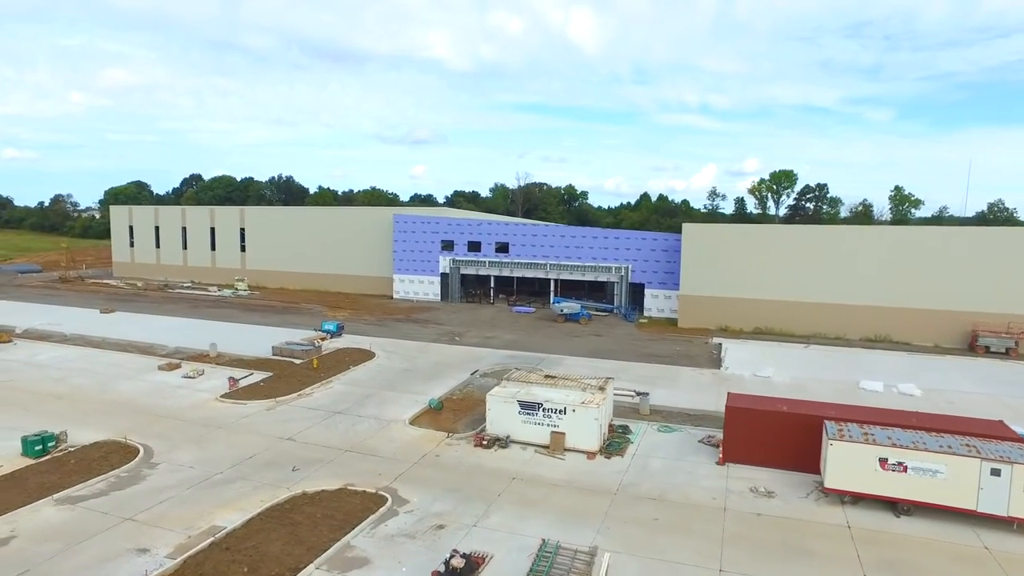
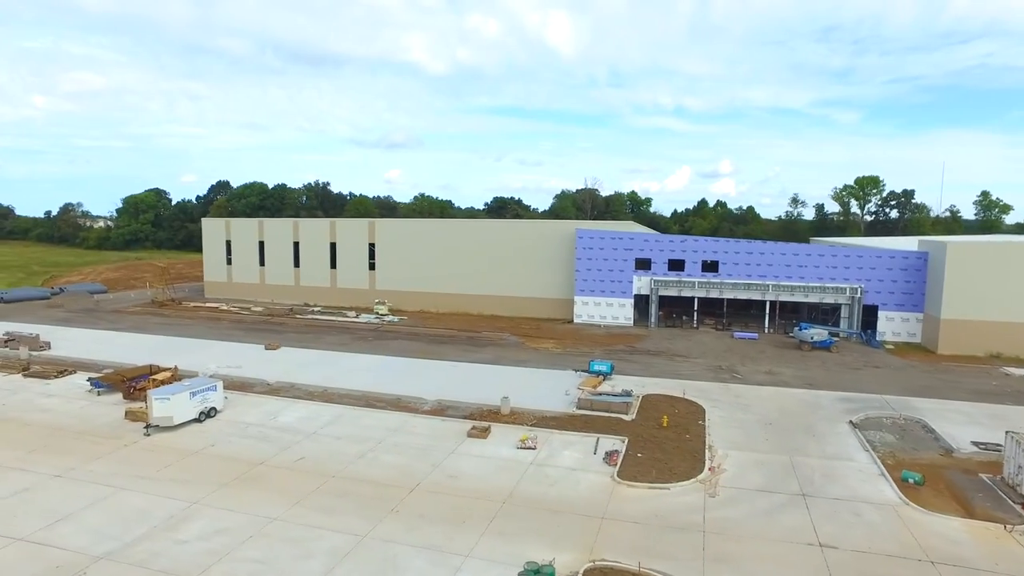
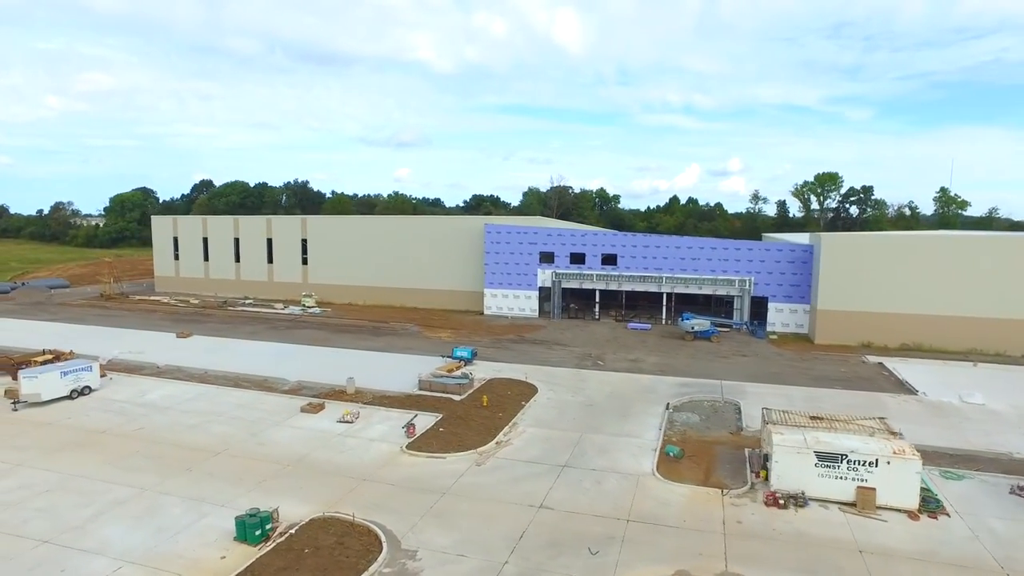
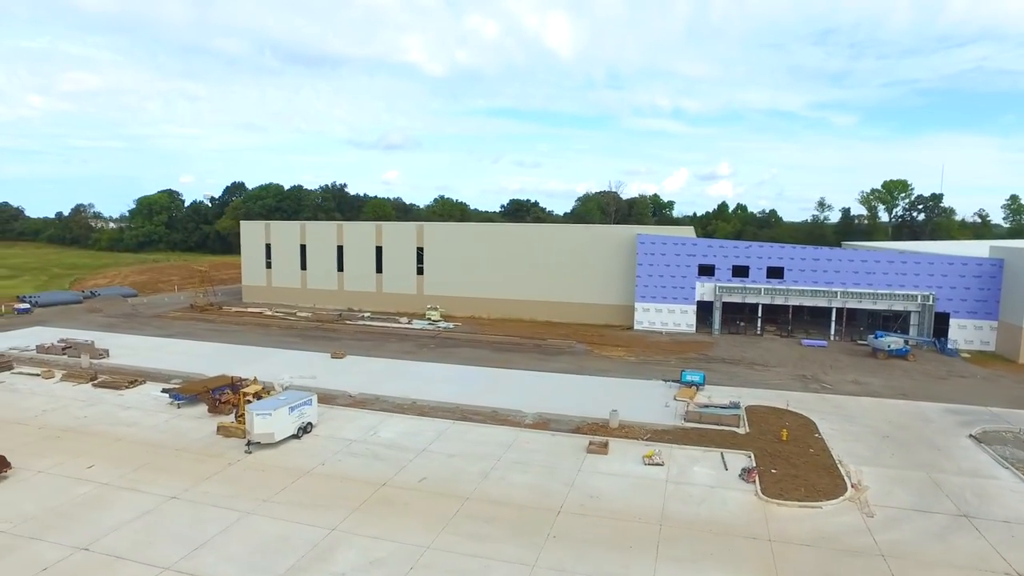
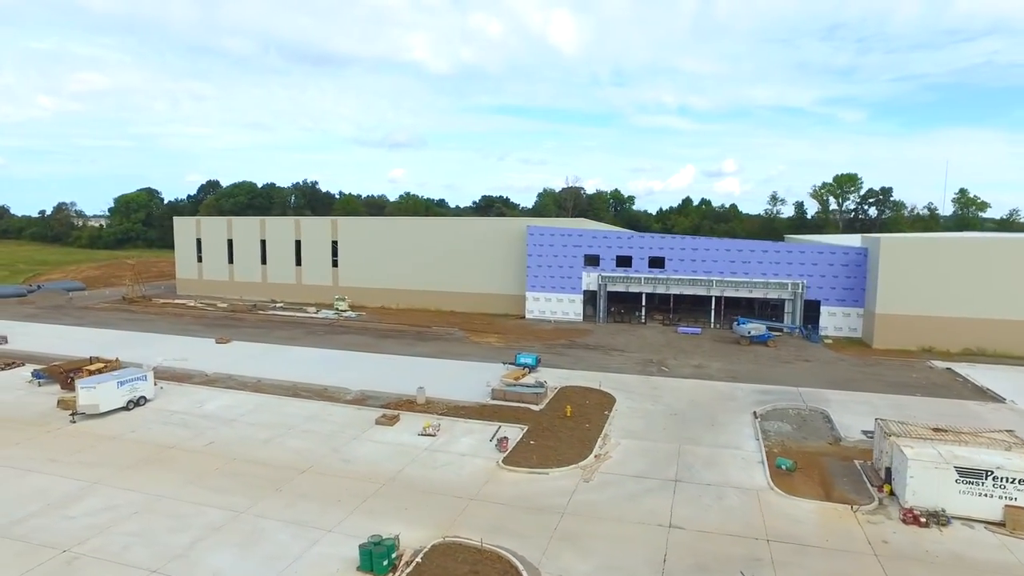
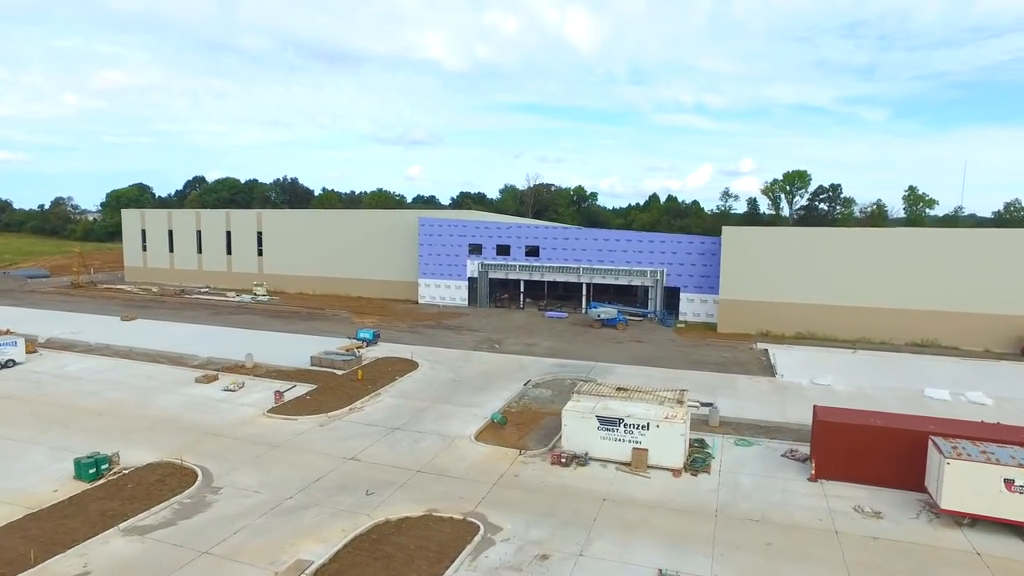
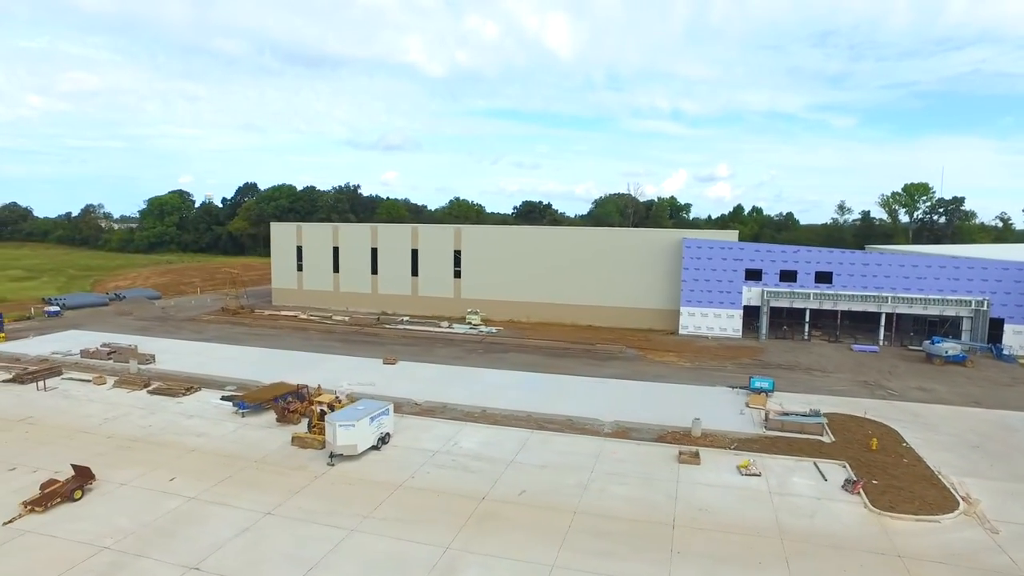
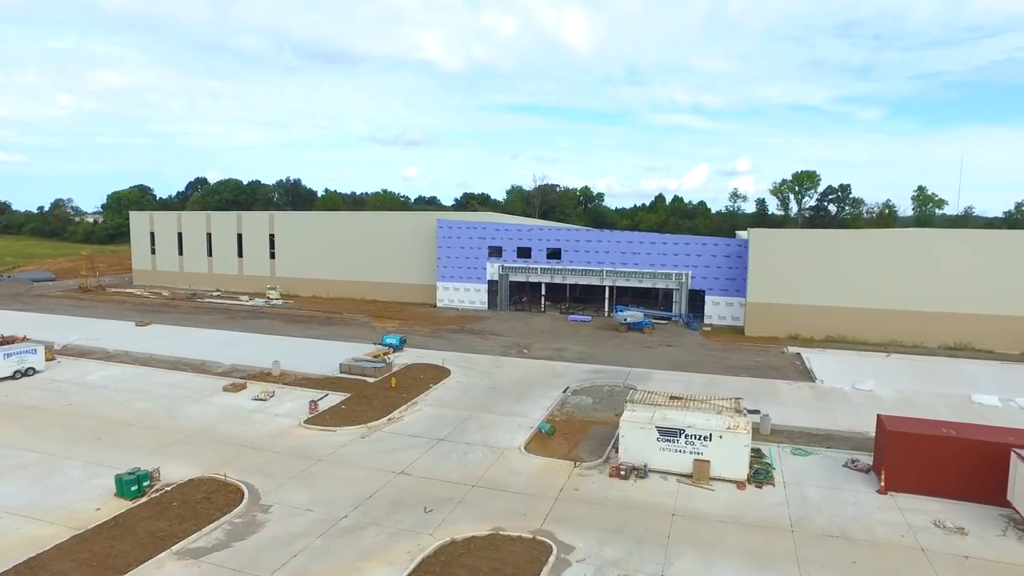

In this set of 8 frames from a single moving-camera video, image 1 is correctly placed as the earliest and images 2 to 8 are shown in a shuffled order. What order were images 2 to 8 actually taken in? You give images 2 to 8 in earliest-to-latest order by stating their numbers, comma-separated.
6, 8, 3, 5, 2, 4, 7
